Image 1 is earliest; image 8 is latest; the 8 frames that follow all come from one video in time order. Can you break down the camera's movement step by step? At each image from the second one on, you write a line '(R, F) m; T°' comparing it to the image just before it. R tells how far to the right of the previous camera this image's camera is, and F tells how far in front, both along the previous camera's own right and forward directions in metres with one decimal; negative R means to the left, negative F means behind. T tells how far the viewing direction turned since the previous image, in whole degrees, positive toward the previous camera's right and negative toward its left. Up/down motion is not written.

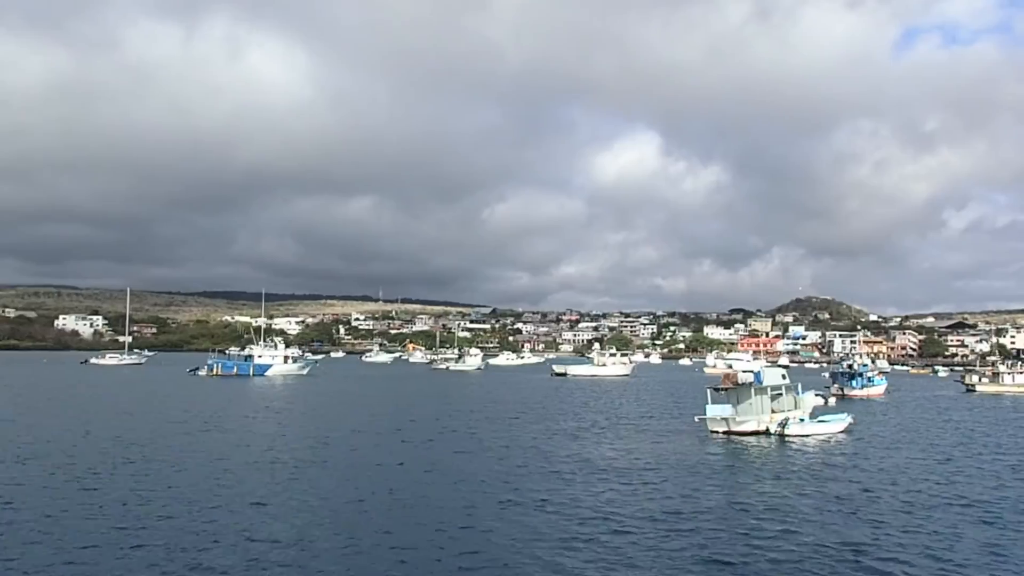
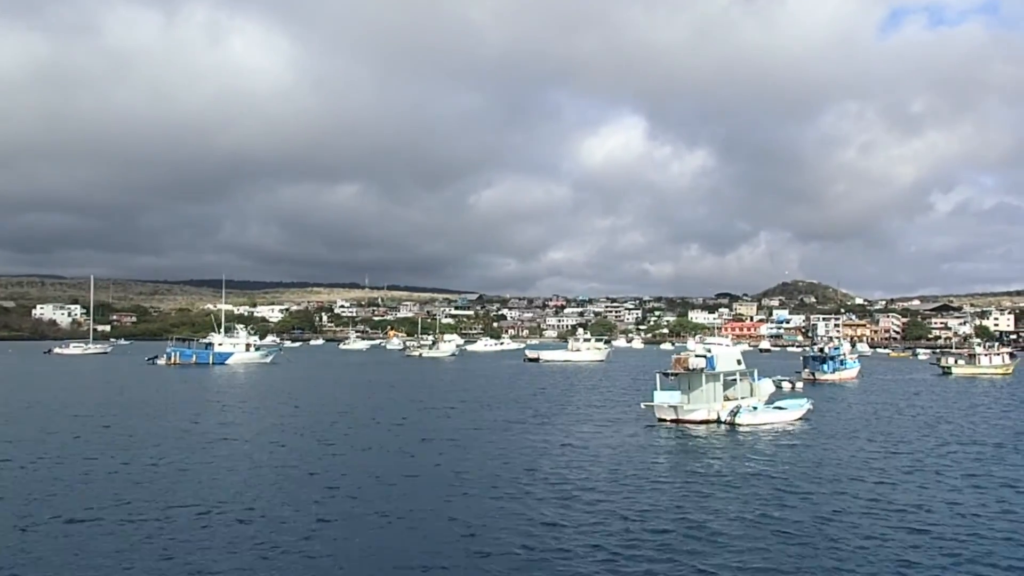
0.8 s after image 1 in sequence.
(+2.9, +3.2) m; +1°
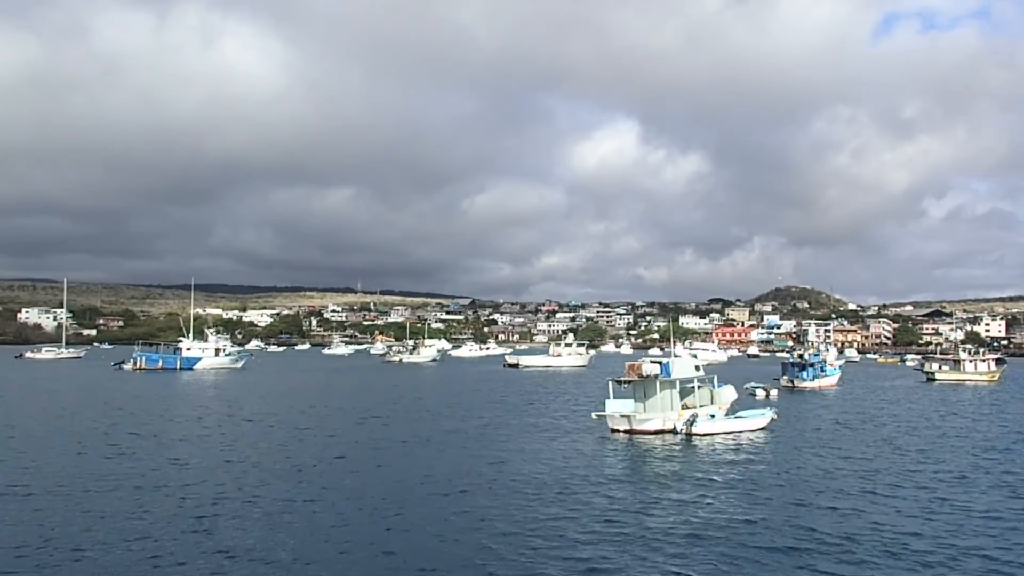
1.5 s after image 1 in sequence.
(+2.6, +2.7) m; 0°
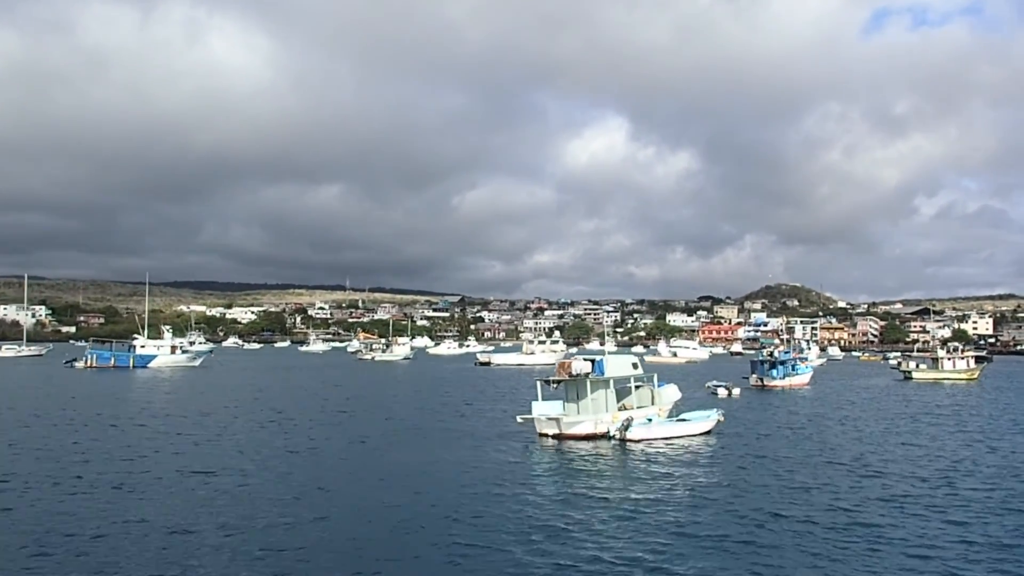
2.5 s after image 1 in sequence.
(+3.4, +3.7) m; 0°
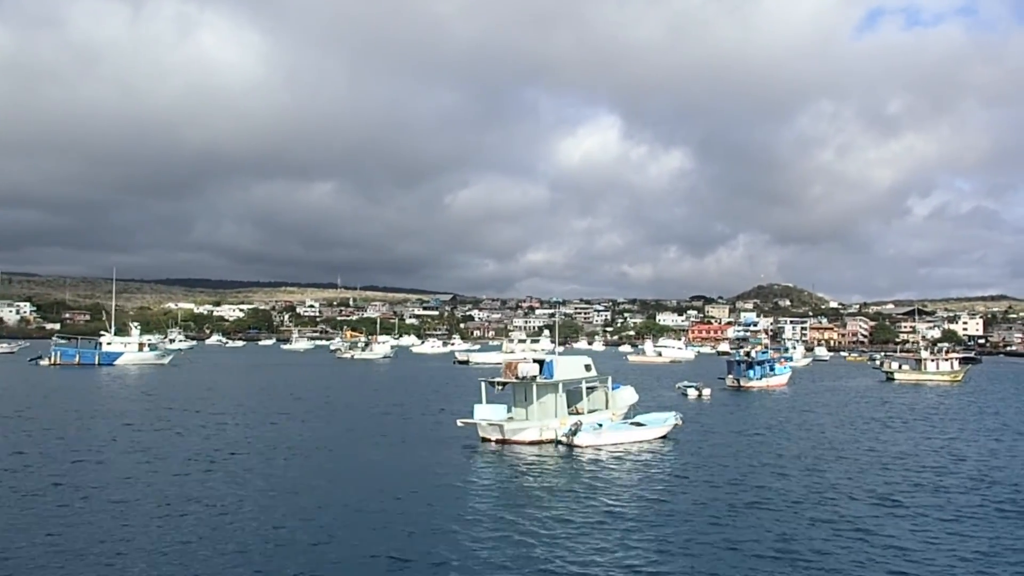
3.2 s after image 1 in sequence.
(+2.2, +2.4) m; 0°
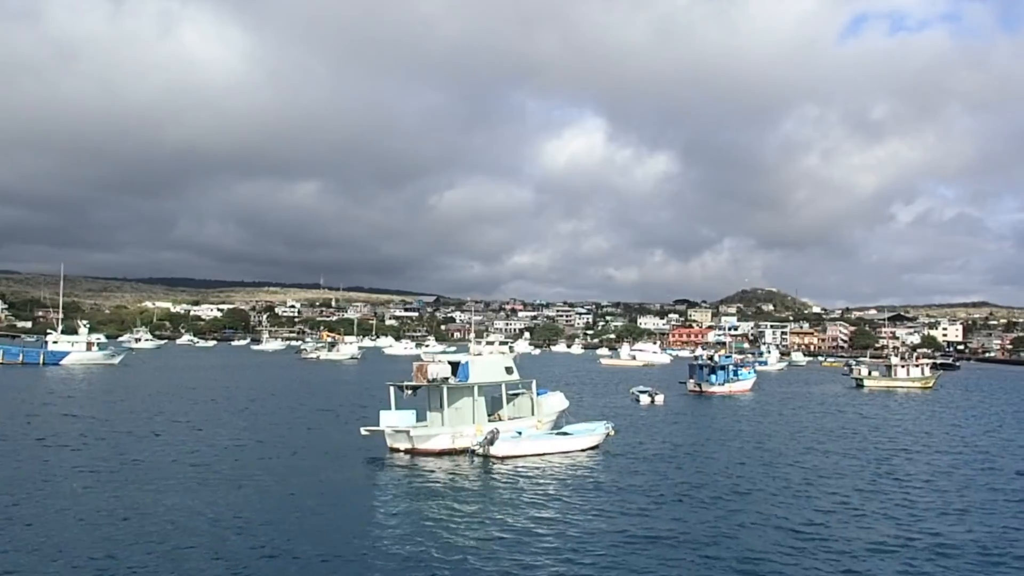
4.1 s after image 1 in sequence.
(+2.9, +3.2) m; +1°
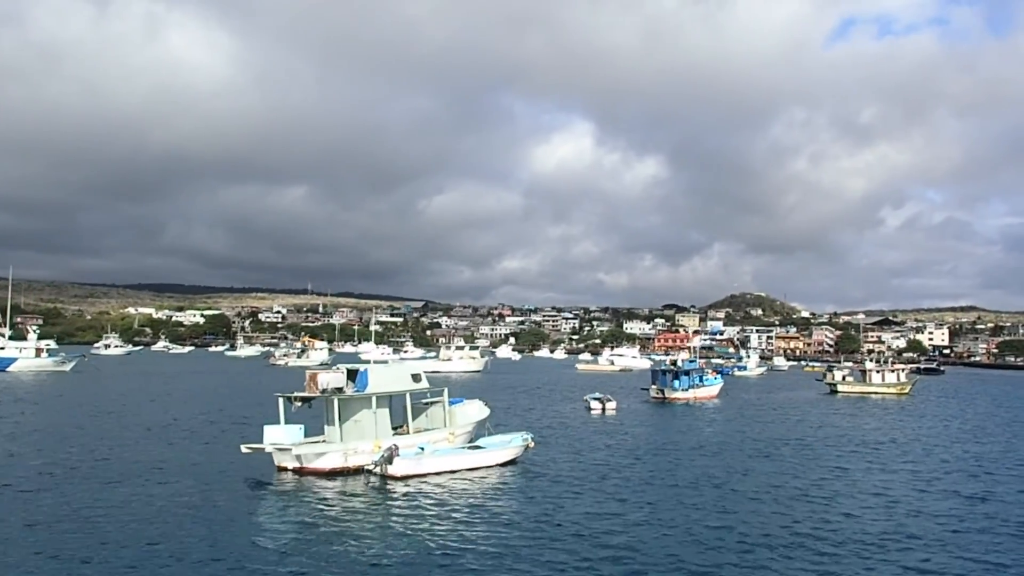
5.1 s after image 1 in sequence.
(+3.1, +3.3) m; 0°
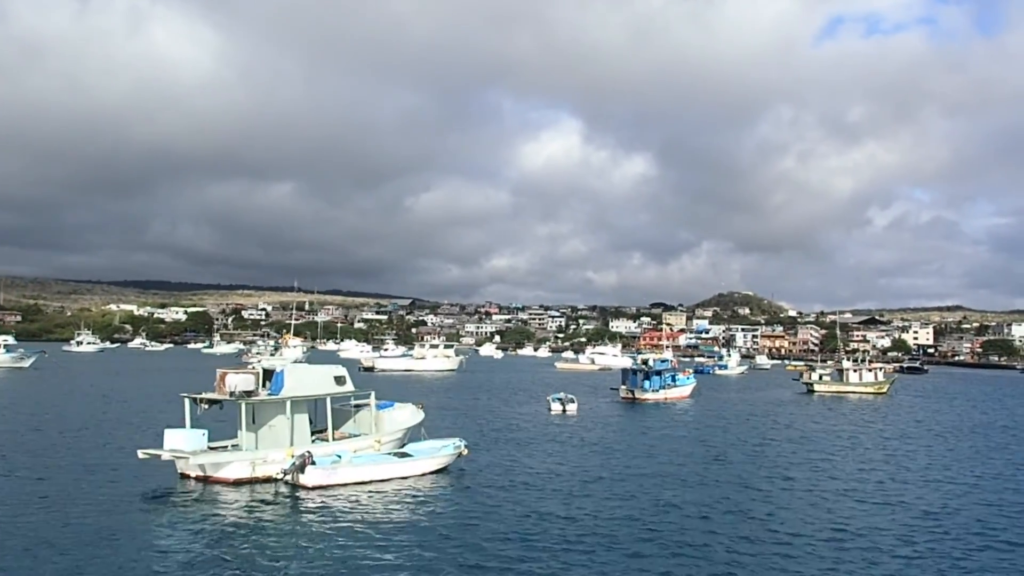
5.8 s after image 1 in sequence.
(+1.9, +2.5) m; +1°
